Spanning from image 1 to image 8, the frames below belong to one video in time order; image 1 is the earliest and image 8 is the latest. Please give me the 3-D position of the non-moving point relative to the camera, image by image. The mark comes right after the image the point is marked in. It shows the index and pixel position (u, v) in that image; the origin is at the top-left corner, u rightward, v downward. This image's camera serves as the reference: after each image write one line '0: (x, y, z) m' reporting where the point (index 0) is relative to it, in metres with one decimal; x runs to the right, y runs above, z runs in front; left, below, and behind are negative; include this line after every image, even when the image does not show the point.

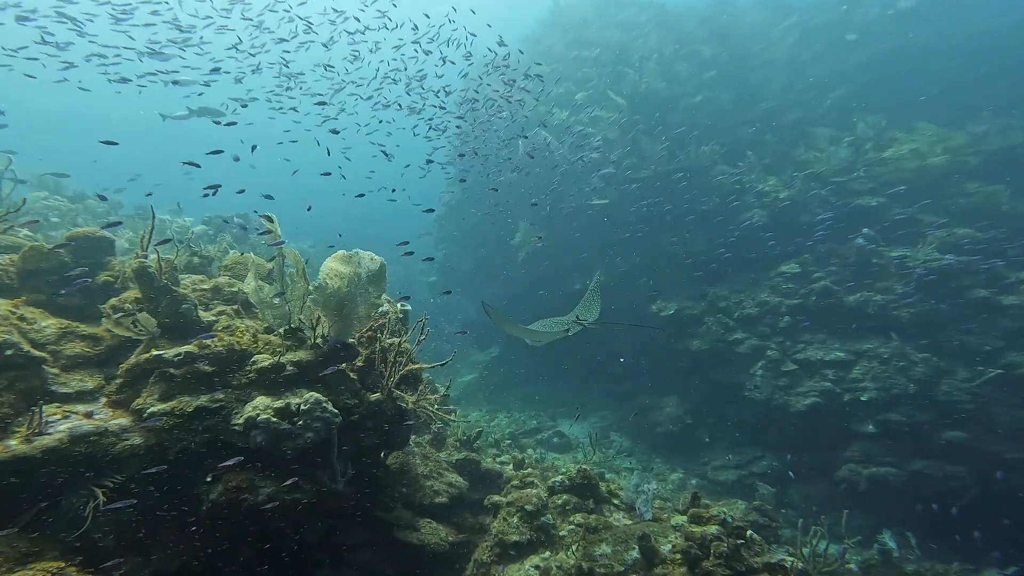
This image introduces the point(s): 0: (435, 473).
0: (-1.2, -2.8, +6.6) m
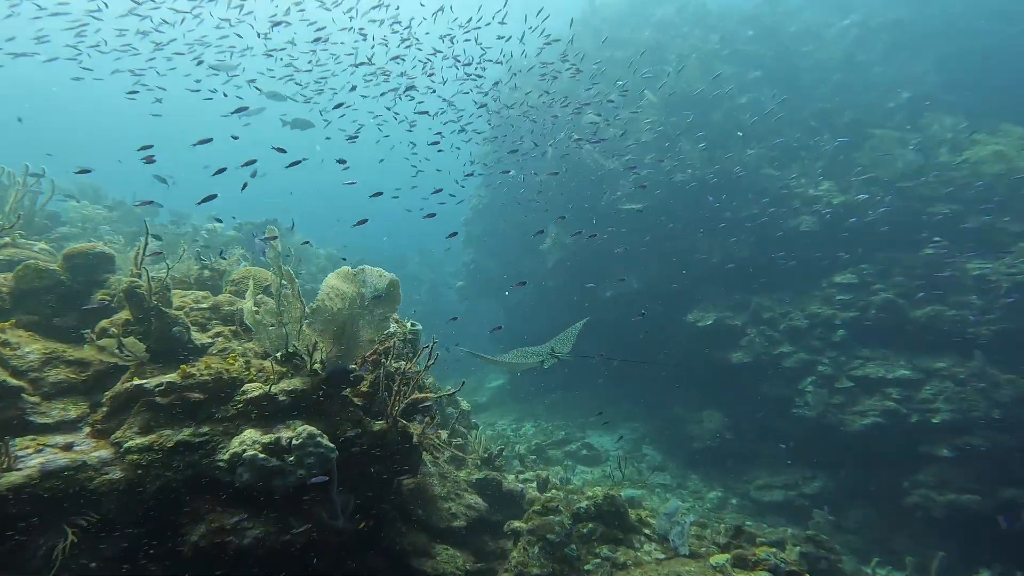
0: (-0.9, -3.0, +6.2) m
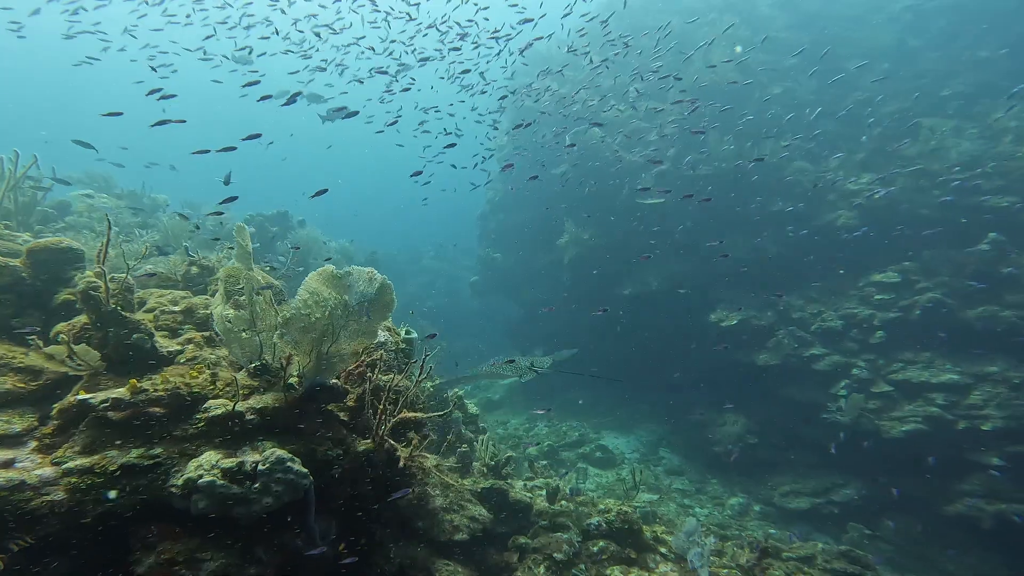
0: (-0.8, -3.0, +5.9) m
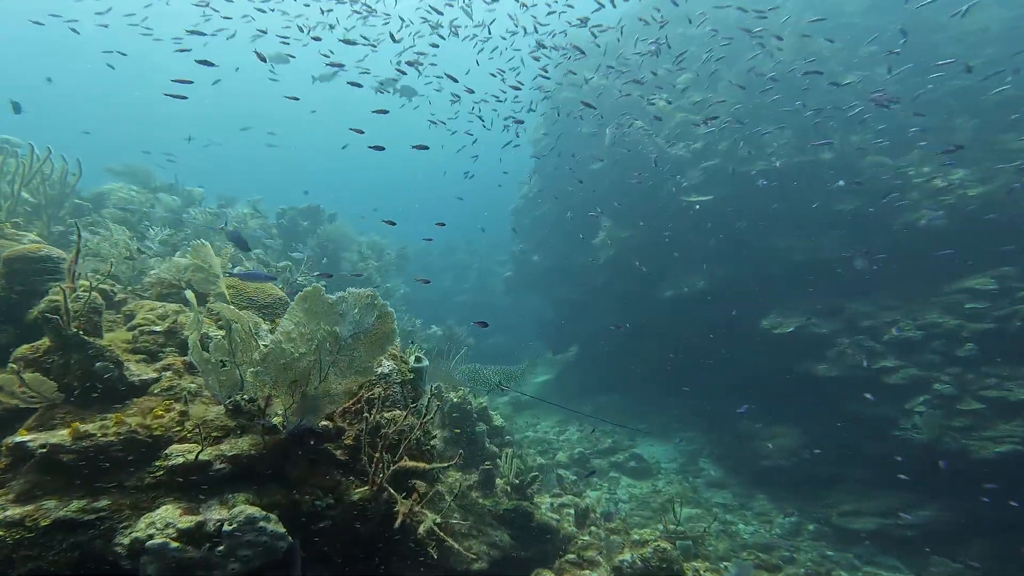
0: (-0.5, -3.2, +5.4) m
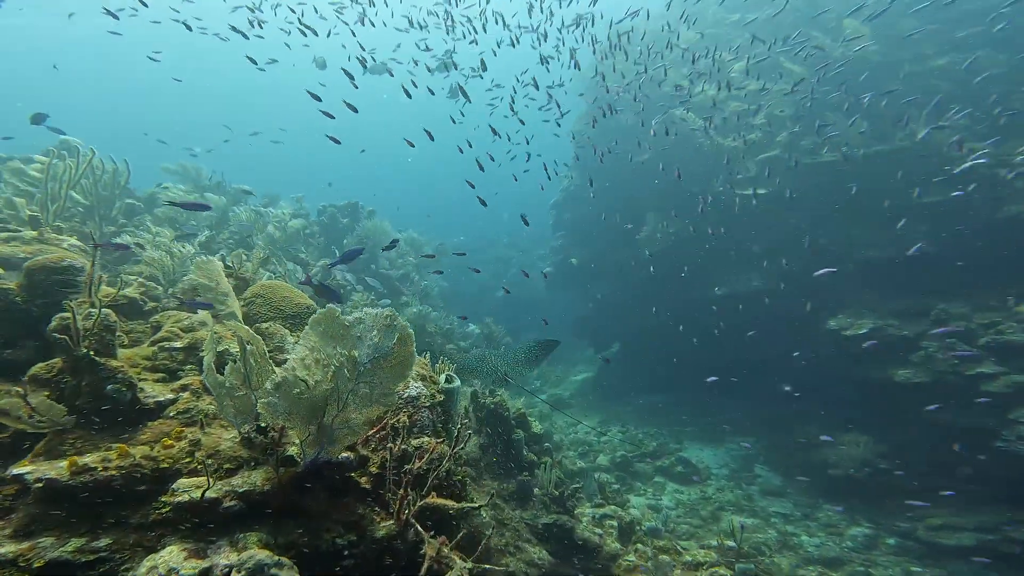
0: (-0.1, -3.2, +5.0) m
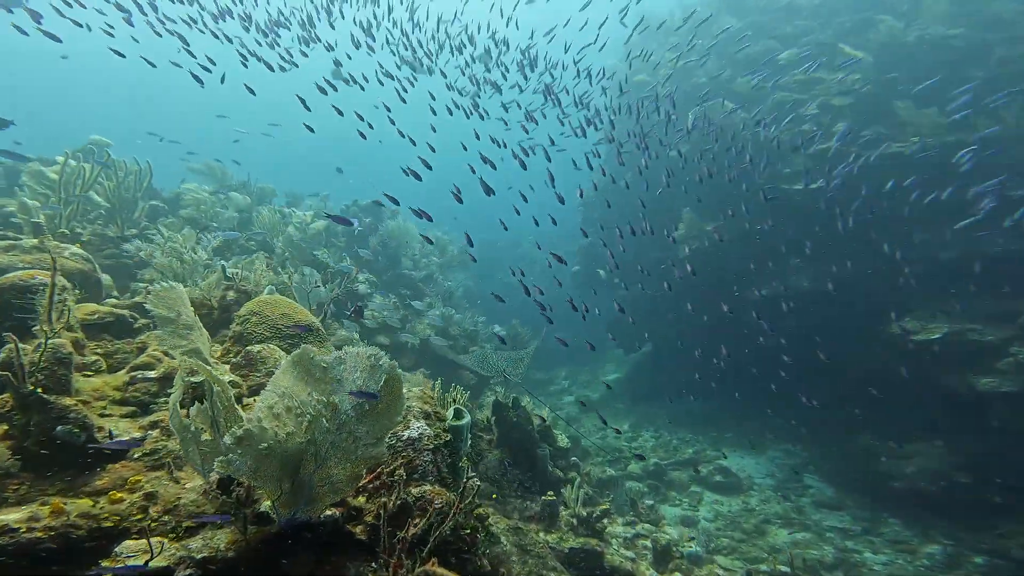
0: (+0.2, -3.4, +4.6) m
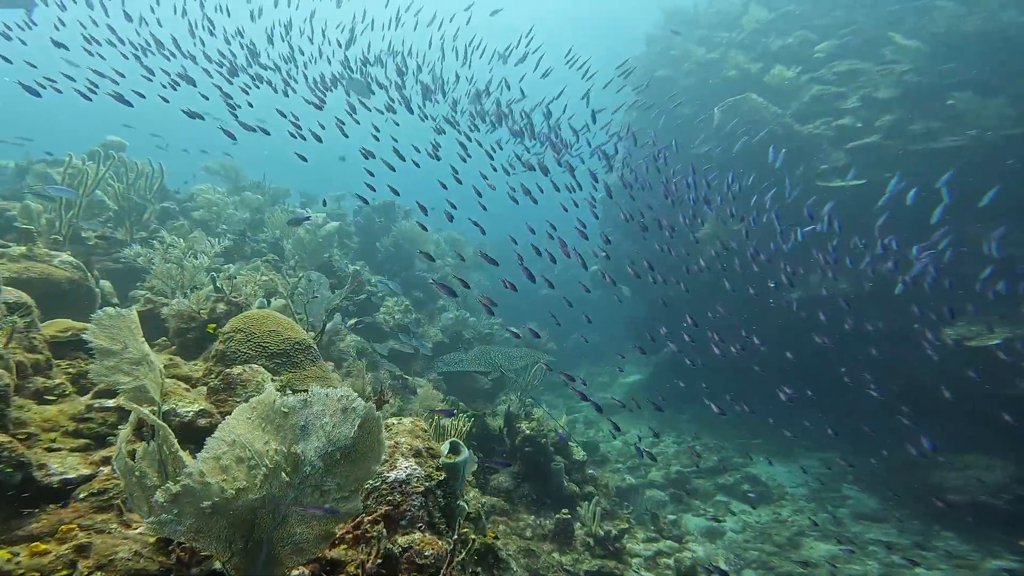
0: (+0.3, -3.5, +4.3) m
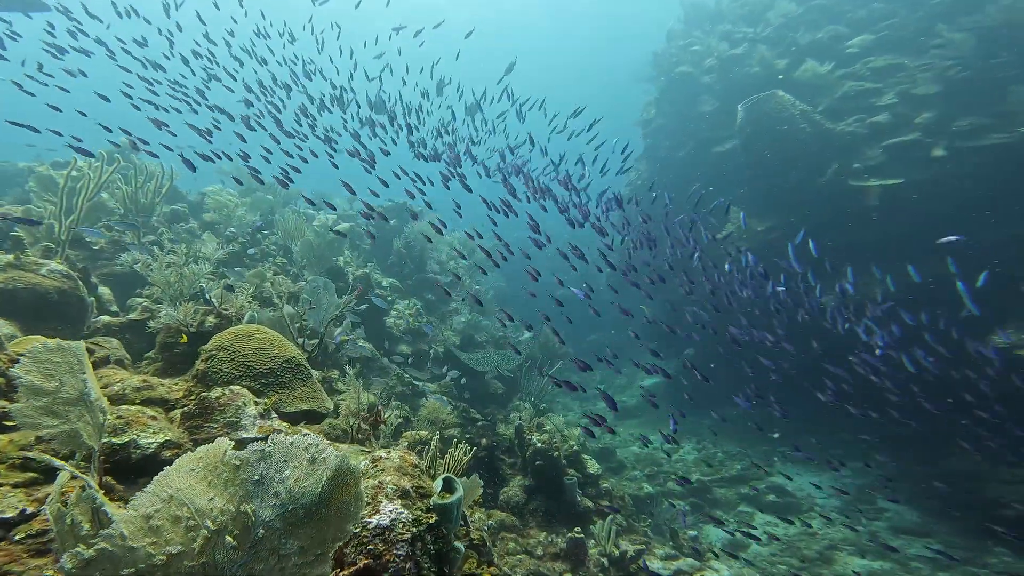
0: (+0.3, -3.6, +4.0) m
